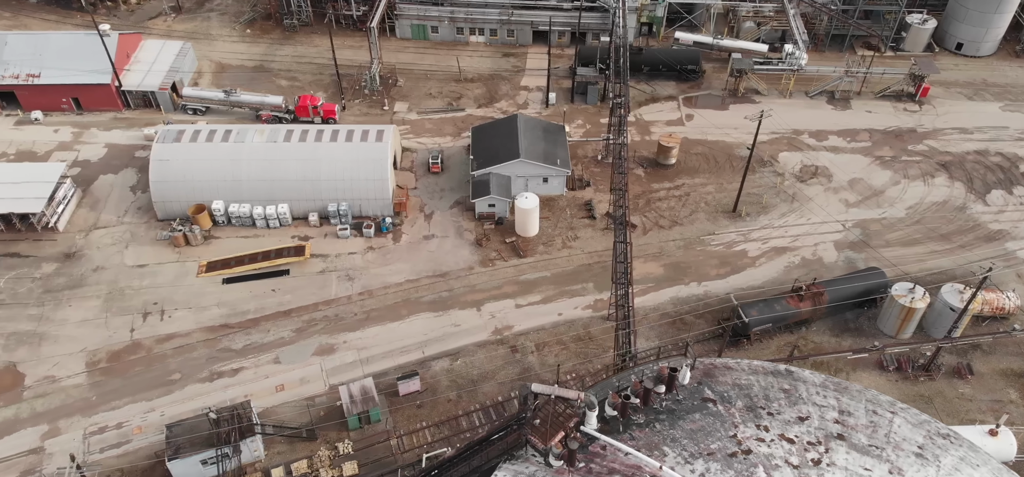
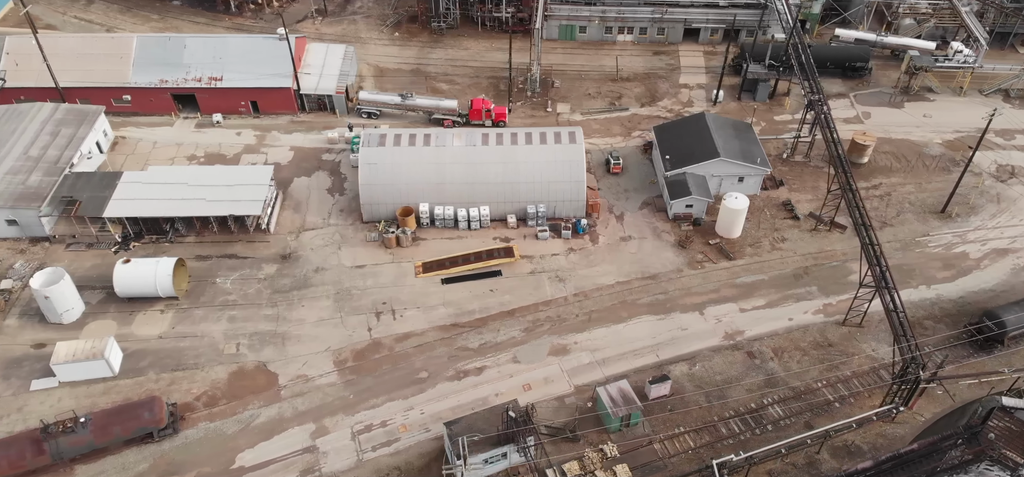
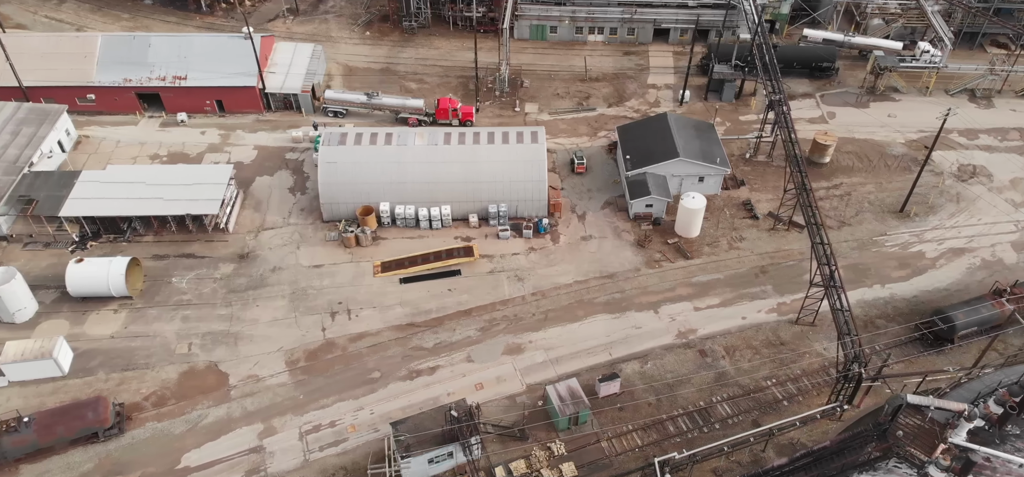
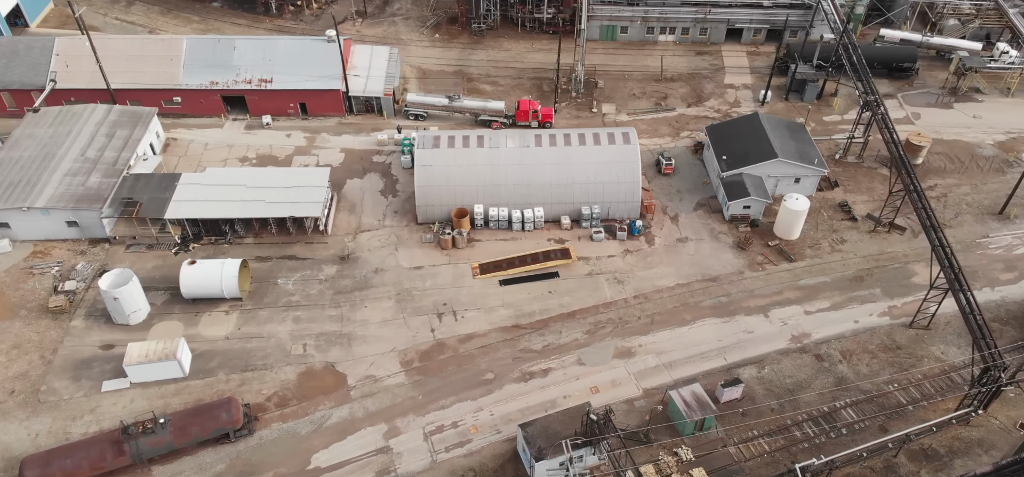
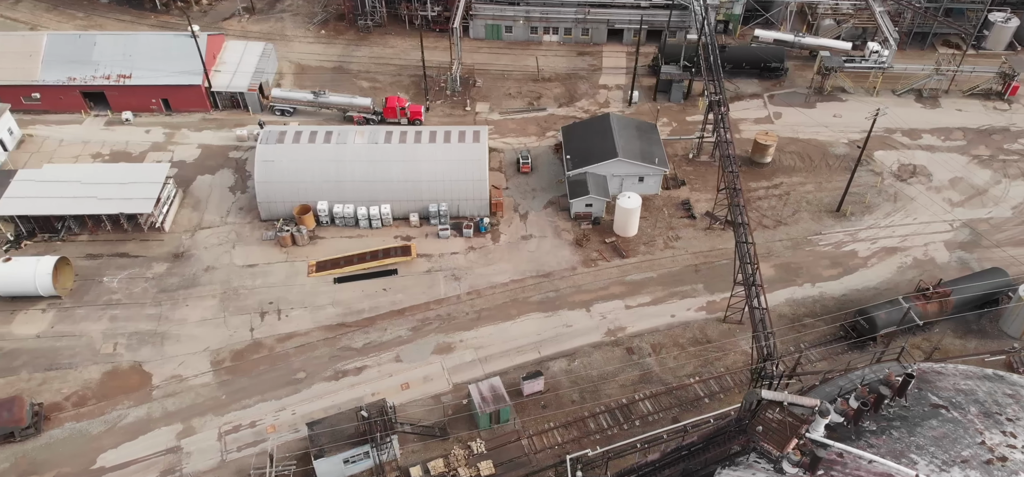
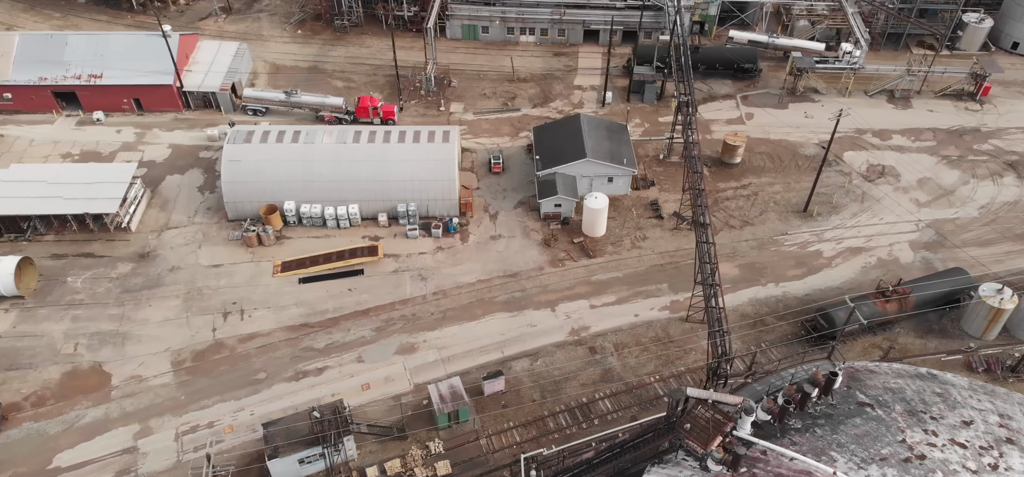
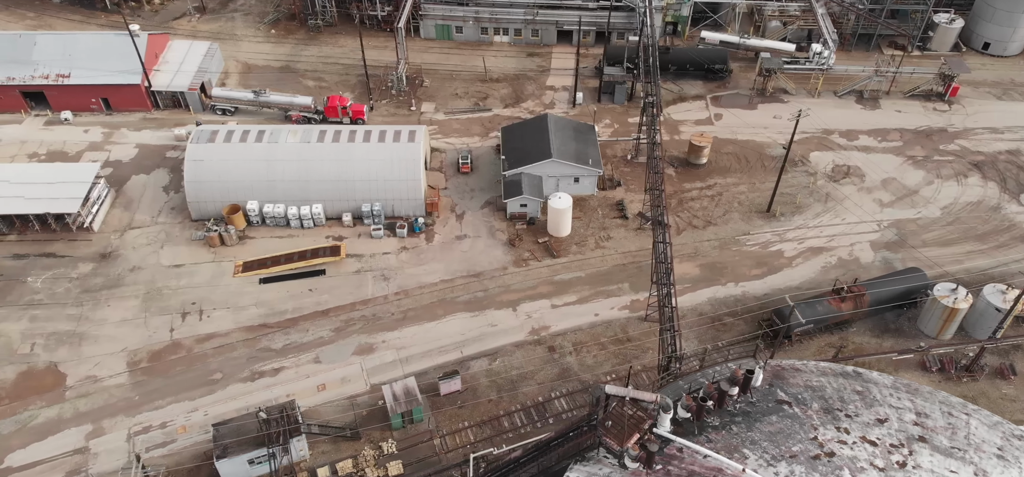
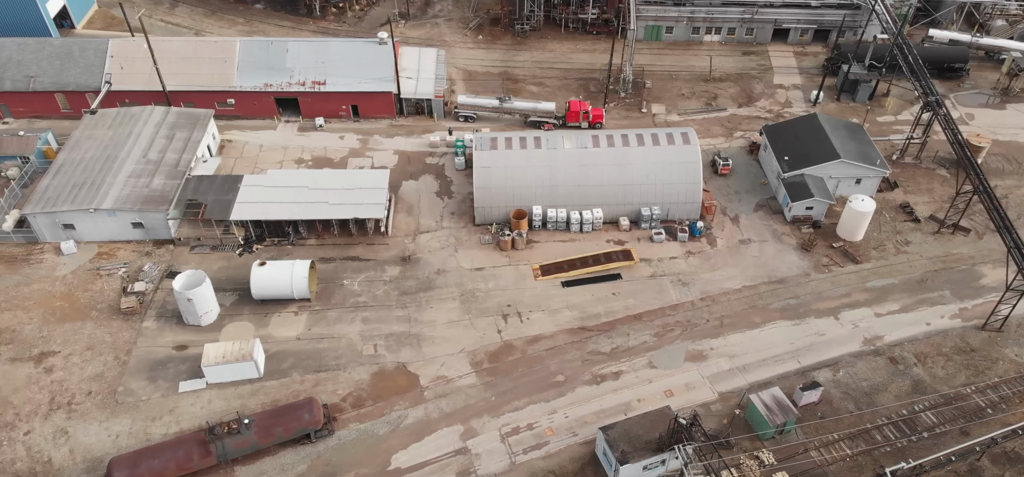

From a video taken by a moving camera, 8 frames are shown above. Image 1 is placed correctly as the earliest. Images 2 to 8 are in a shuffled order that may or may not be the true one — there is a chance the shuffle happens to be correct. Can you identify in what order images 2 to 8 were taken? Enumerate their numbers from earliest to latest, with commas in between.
7, 6, 5, 3, 2, 4, 8
